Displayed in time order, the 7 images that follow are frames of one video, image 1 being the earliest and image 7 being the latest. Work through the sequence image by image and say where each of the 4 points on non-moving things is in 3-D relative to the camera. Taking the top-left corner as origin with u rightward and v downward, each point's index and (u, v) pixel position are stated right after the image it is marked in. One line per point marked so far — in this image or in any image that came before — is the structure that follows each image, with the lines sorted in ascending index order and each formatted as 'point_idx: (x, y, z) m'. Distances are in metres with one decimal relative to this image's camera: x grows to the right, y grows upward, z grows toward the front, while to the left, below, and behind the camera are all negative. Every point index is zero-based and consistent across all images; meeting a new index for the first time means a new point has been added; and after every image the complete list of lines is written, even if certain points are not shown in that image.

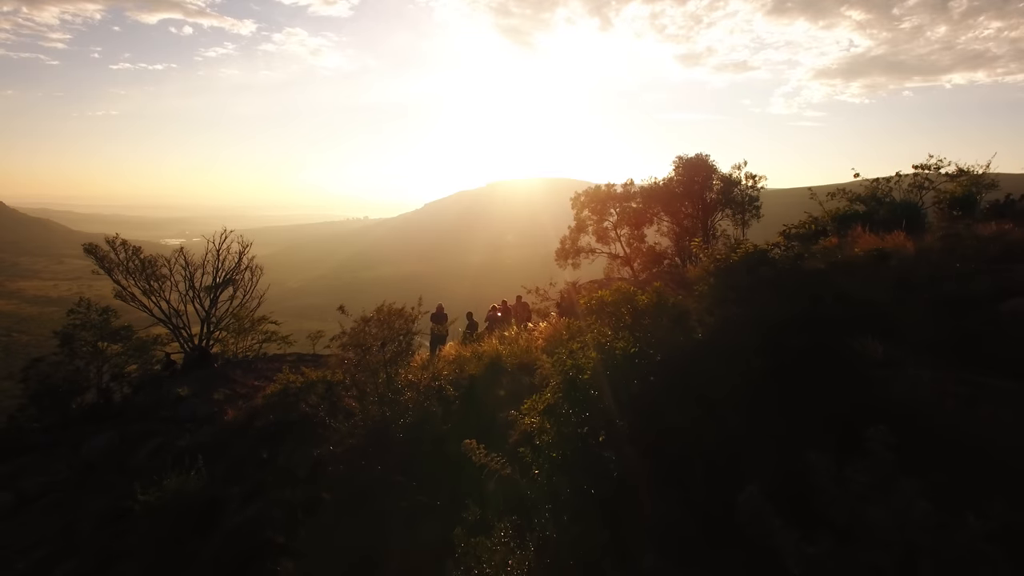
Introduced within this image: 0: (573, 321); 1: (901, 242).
0: (+0.9, -0.5, +11.1) m
1: (+4.4, +0.5, +8.9) m
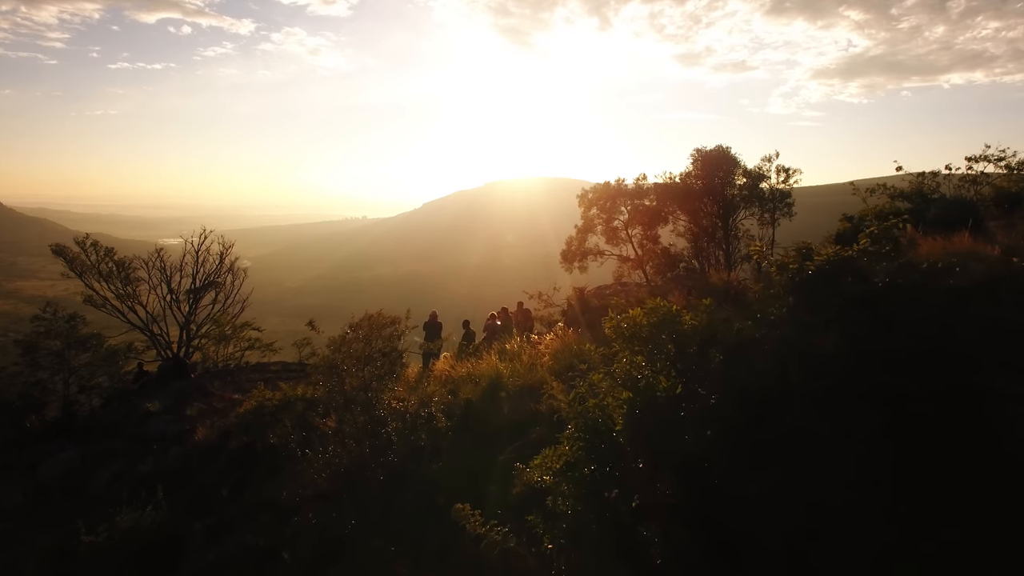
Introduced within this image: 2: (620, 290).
0: (+0.9, -0.6, +9.8) m
1: (+4.4, +0.4, +7.6) m
2: (+1.9, 0.0, +12.8) m
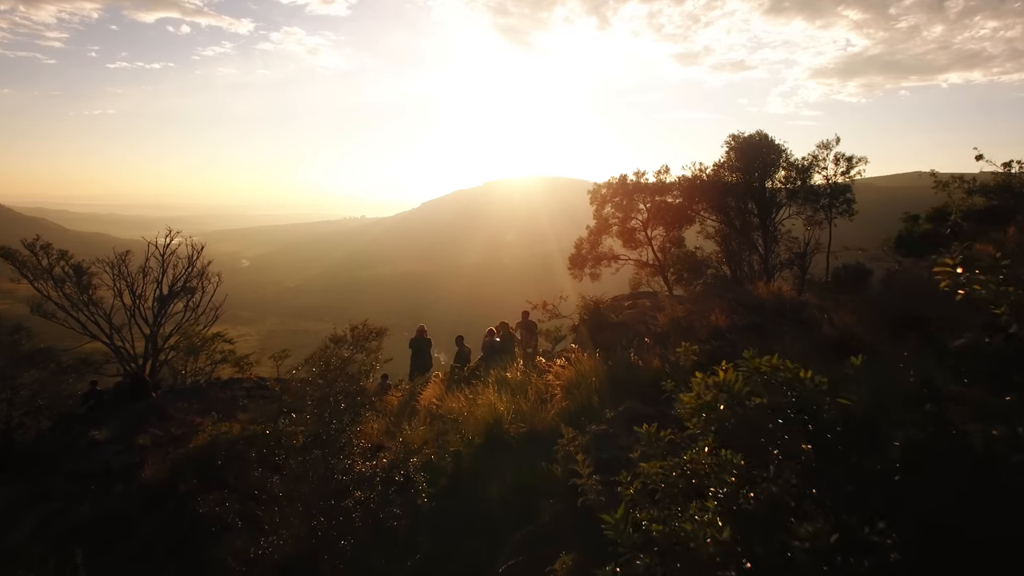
0: (+1.0, -0.8, +7.9) m
1: (+4.4, +0.3, +5.7) m
2: (+1.9, -0.2, +11.0) m
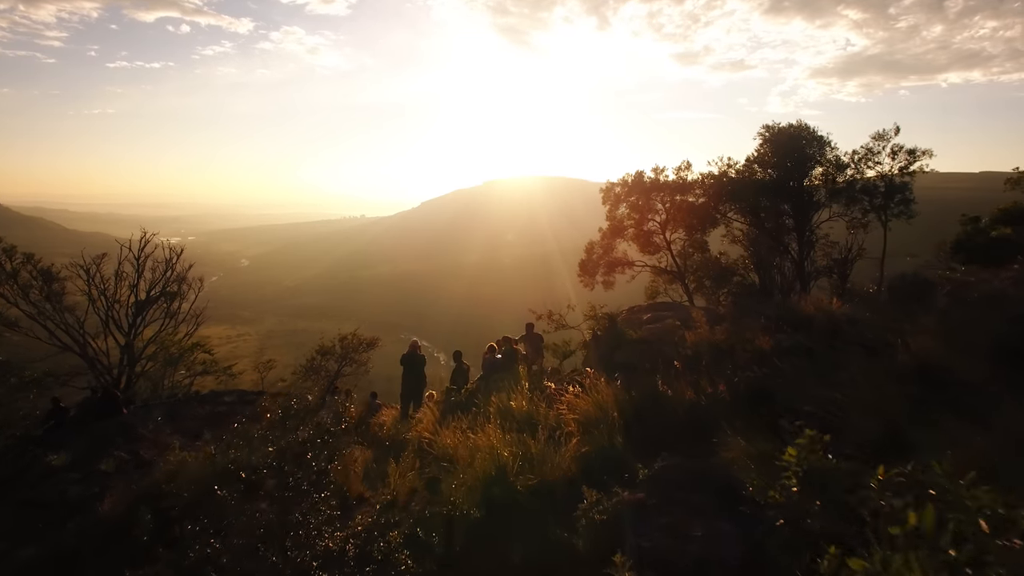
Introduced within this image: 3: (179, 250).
0: (+1.0, -0.9, +6.7) m
1: (+4.5, +0.1, +4.5) m
2: (+1.9, -0.3, +9.7) m
3: (-7.2, +0.8, +17.3) m
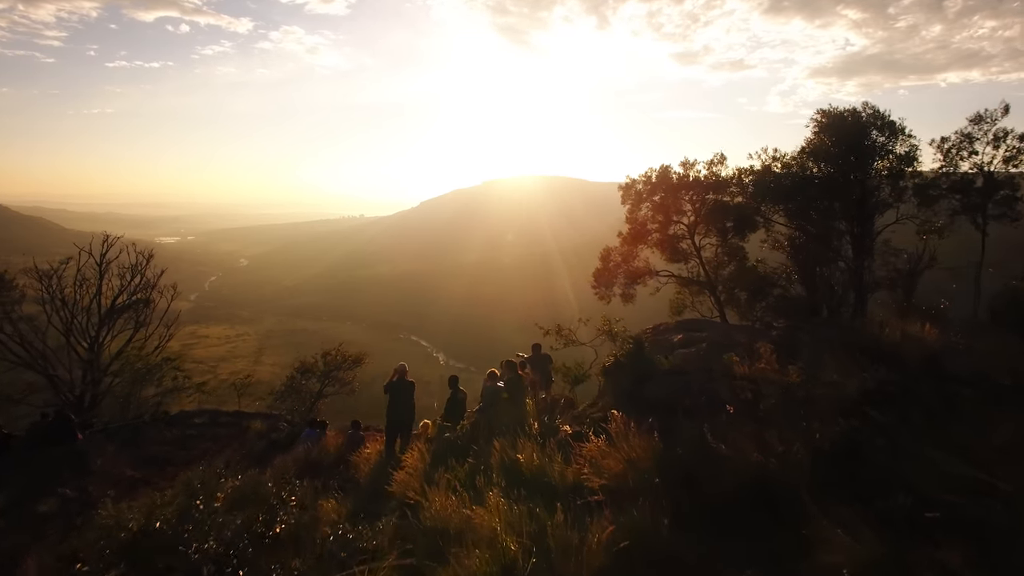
0: (+1.1, -1.1, +5.2) m
1: (+4.5, 0.0, +3.0) m
2: (+2.0, -0.5, +8.2) m
3: (-7.2, +0.7, +15.8) m
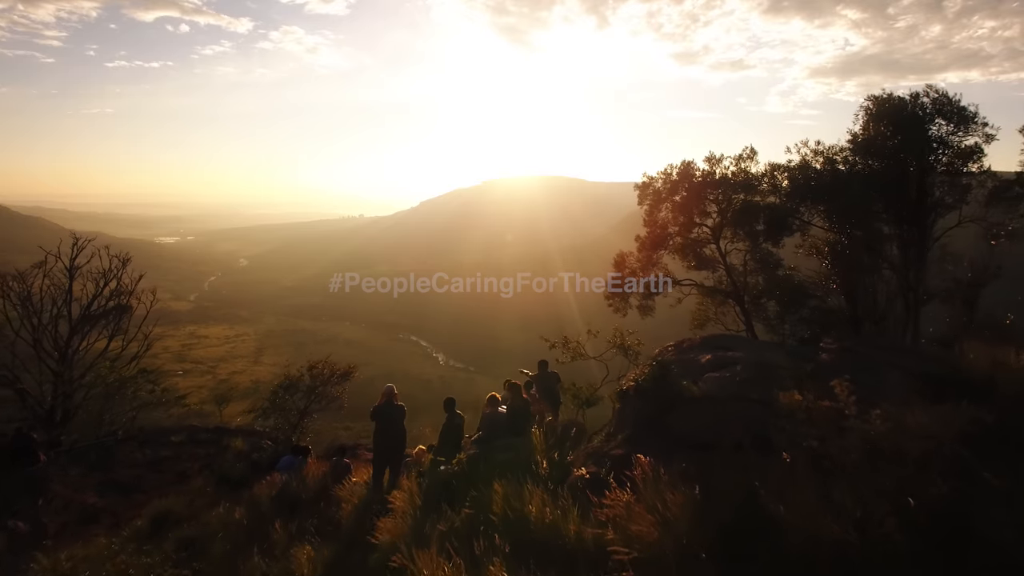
0: (+1.1, -1.2, +4.2) m
1: (+4.6, -0.1, +1.9) m
2: (+2.0, -0.6, +7.2) m
3: (-7.1, +0.5, +14.8) m
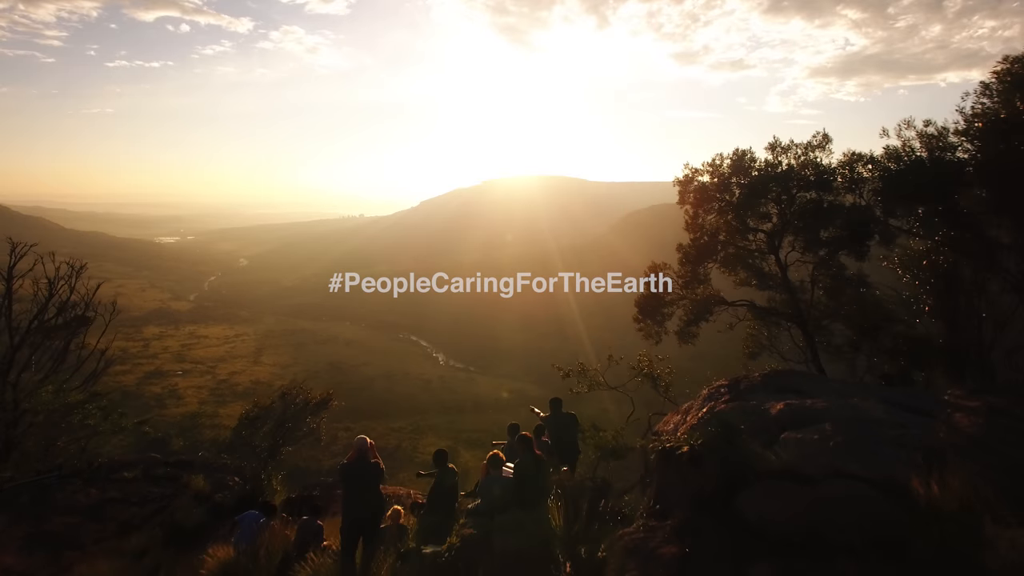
0: (+1.1, -1.4, +2.4) m
1: (+4.6, -0.3, +0.2) m
2: (+2.1, -0.8, +5.5) m
3: (-7.1, +0.4, +13.0) m
